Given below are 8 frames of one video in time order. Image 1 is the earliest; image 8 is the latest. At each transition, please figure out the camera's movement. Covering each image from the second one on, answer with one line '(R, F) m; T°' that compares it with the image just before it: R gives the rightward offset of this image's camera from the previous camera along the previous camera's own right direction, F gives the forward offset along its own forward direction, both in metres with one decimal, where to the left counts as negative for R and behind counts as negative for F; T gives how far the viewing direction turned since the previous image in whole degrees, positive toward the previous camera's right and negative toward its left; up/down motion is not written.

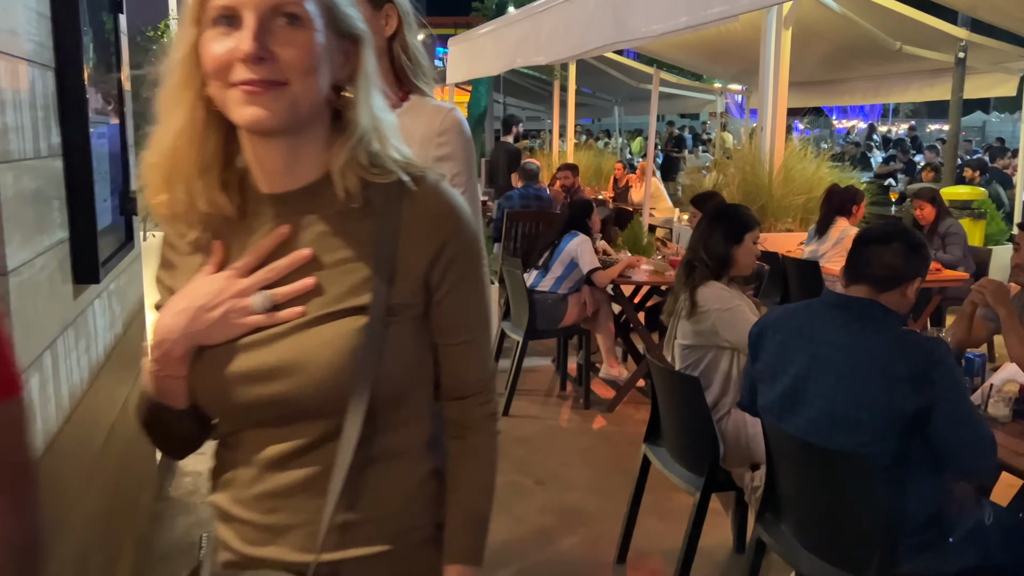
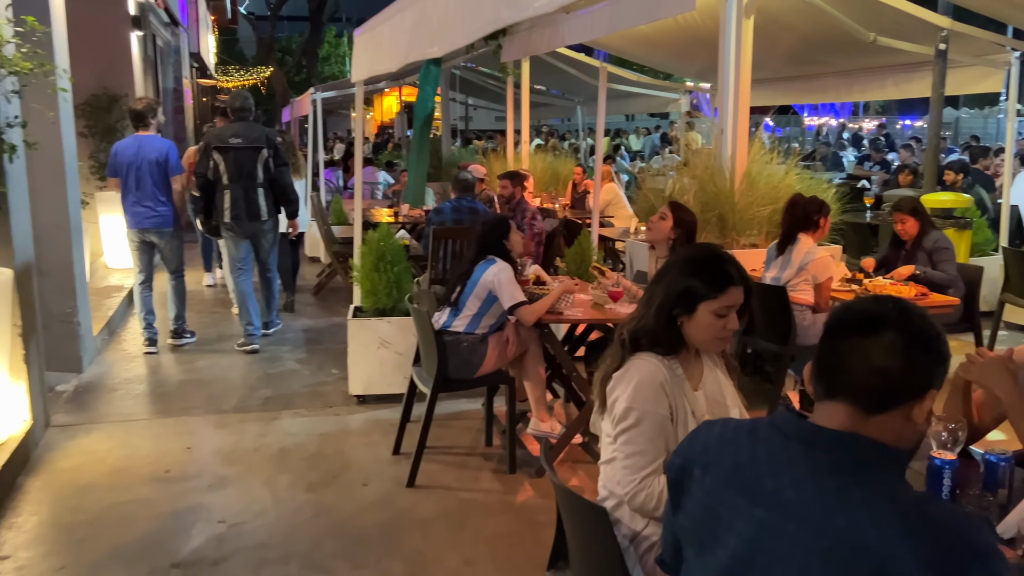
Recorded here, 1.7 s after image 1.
(+0.3, +0.8) m; +2°
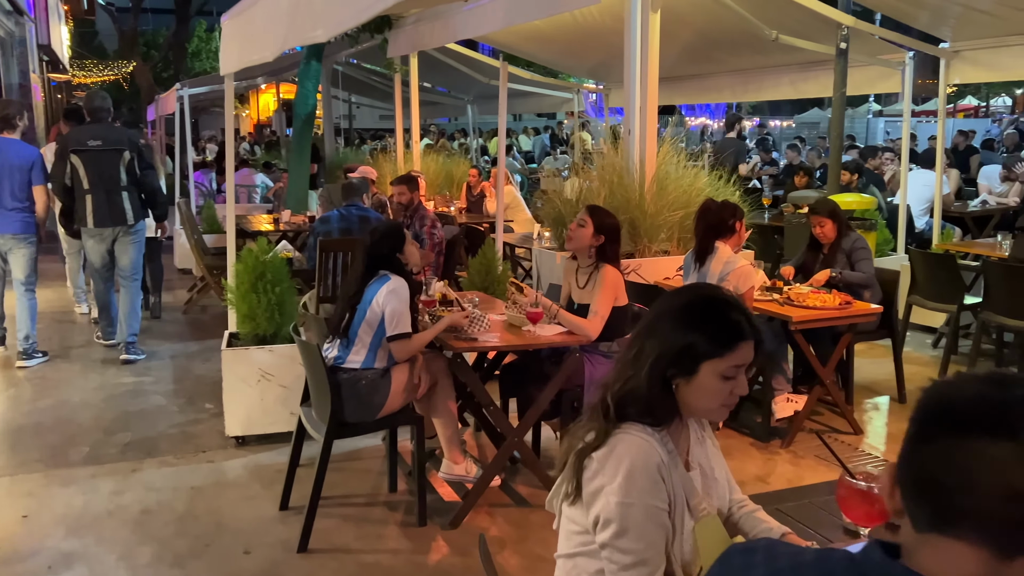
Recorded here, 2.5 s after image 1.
(-0.1, +0.5) m; +8°
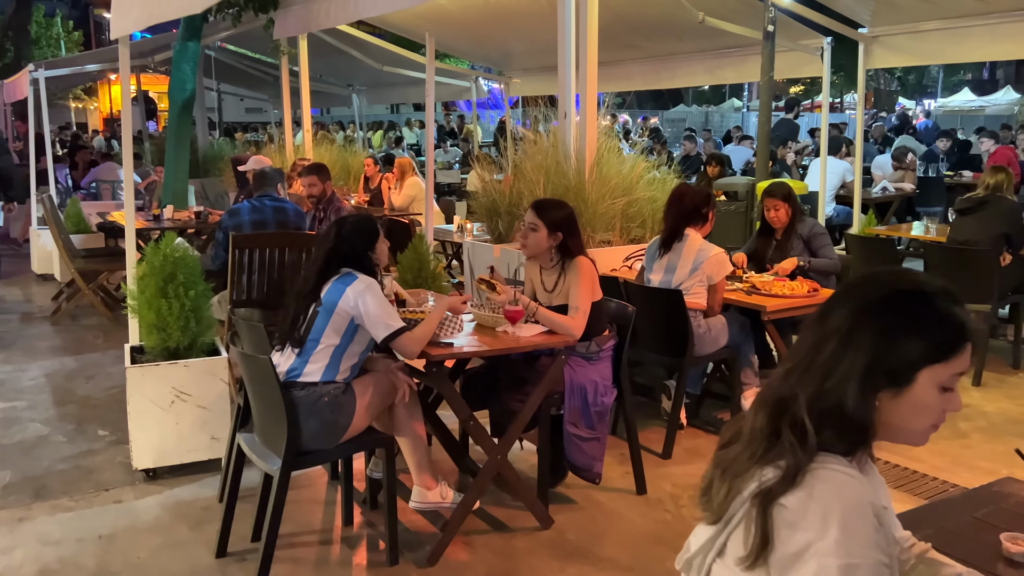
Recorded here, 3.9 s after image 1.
(-0.4, +0.4) m; +9°
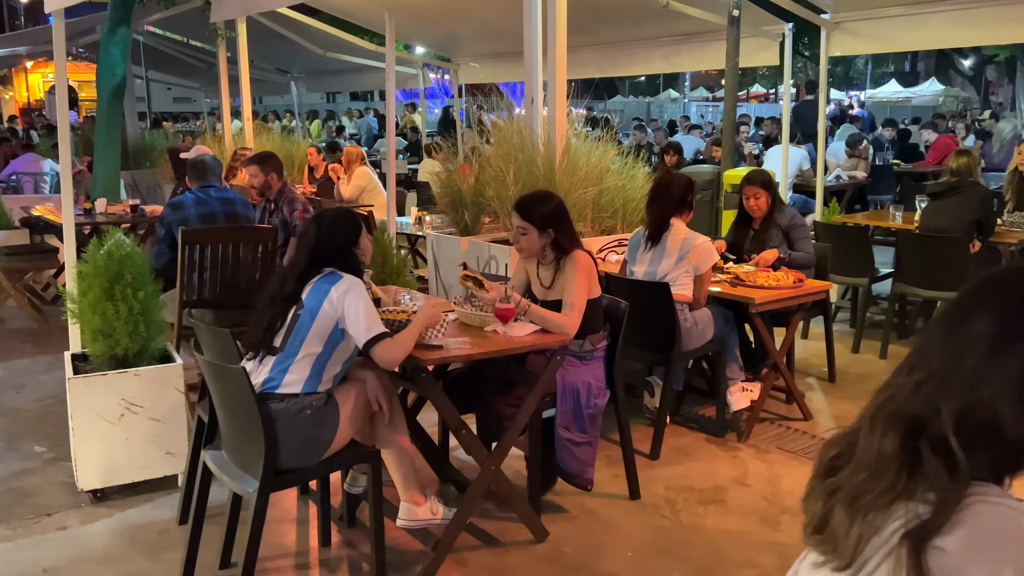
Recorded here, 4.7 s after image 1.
(-0.2, +0.2) m; +4°
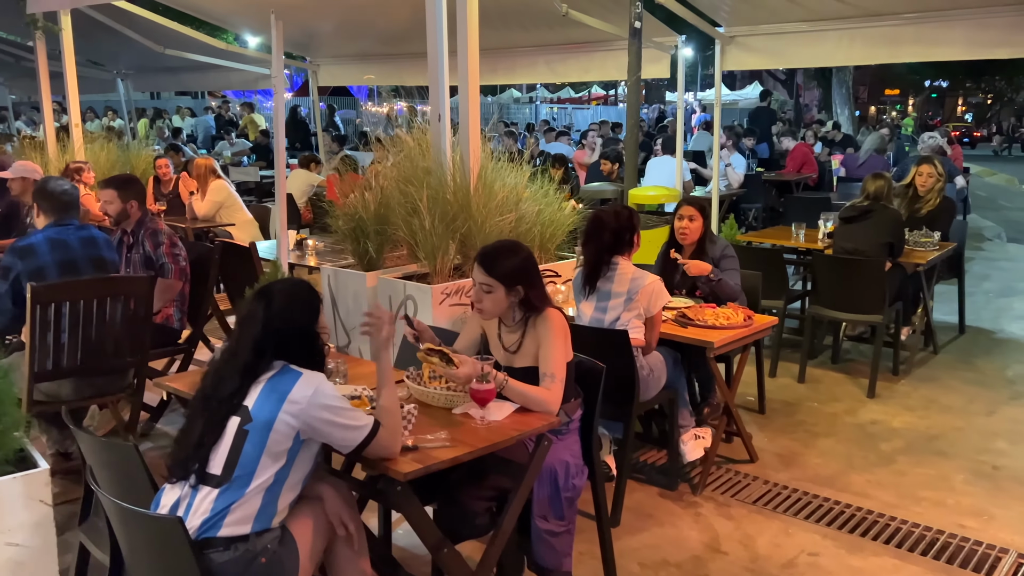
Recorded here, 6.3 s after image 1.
(-0.4, +0.5) m; +11°
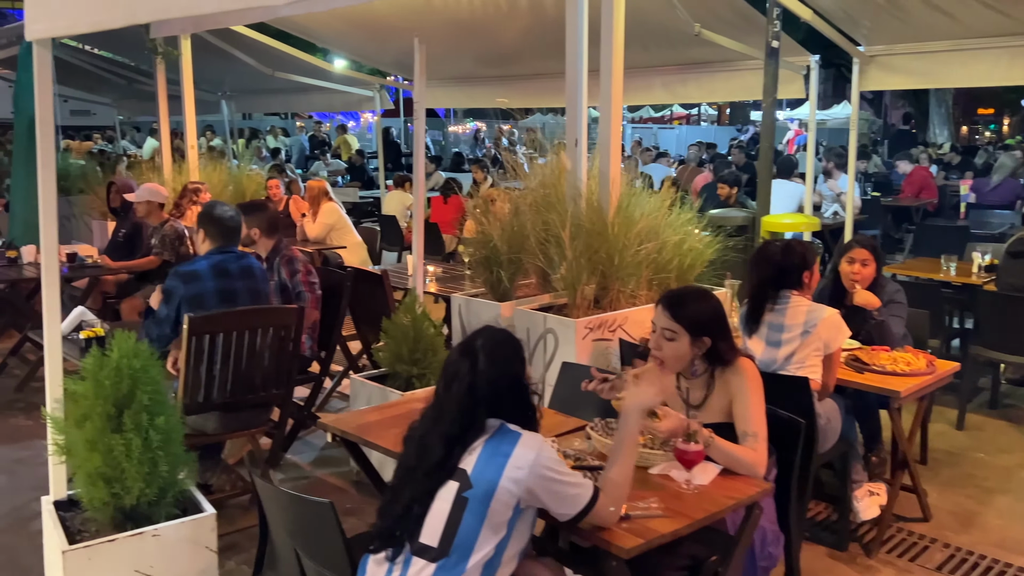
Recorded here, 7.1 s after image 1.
(-0.3, +0.2) m; -5°
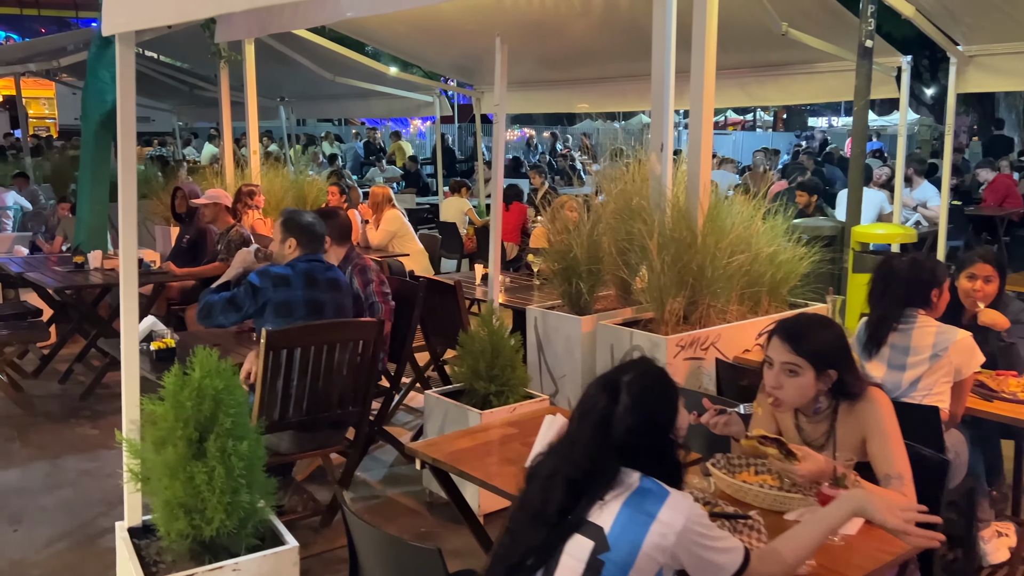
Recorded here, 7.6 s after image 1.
(-0.2, +0.2) m; -3°
